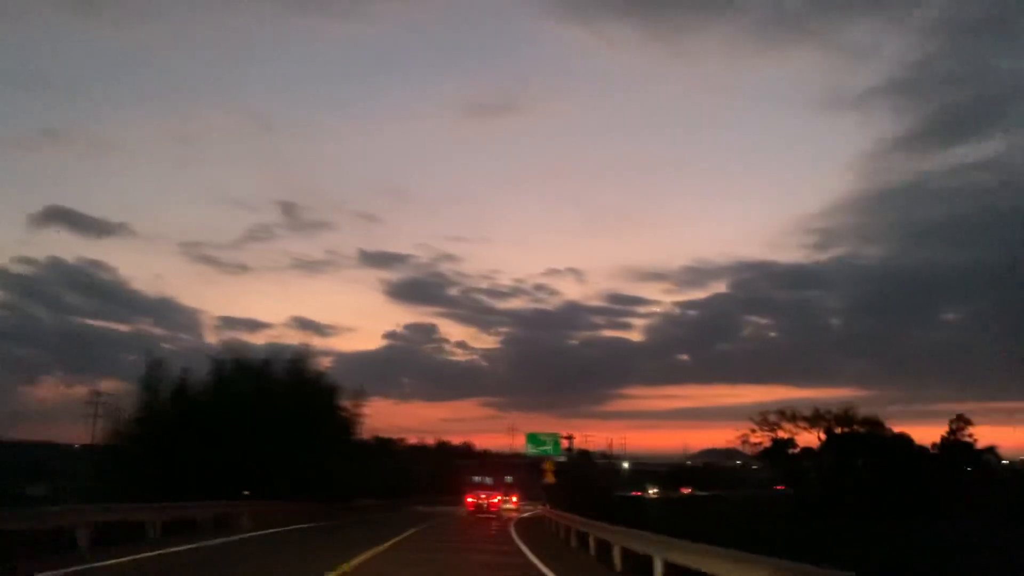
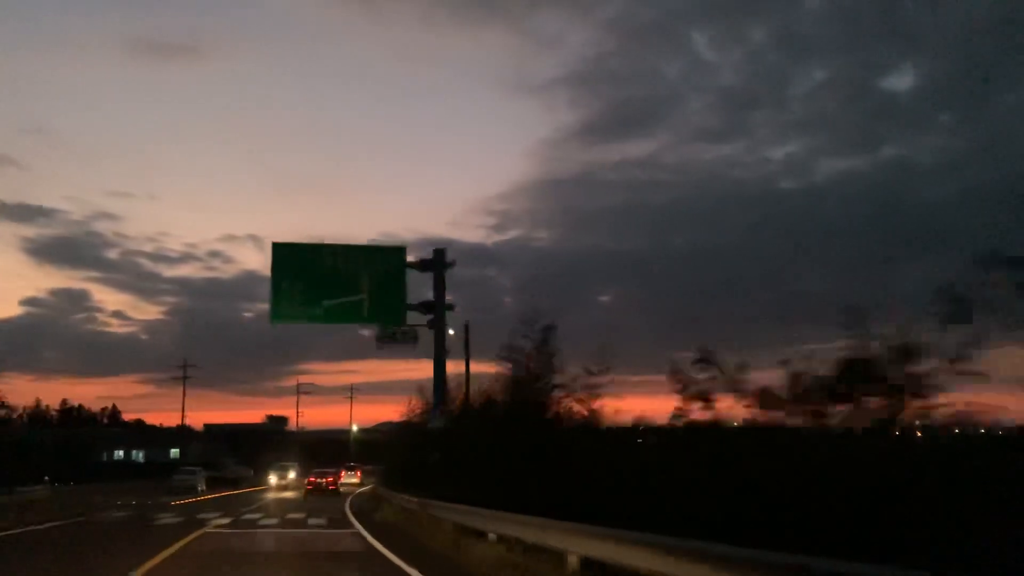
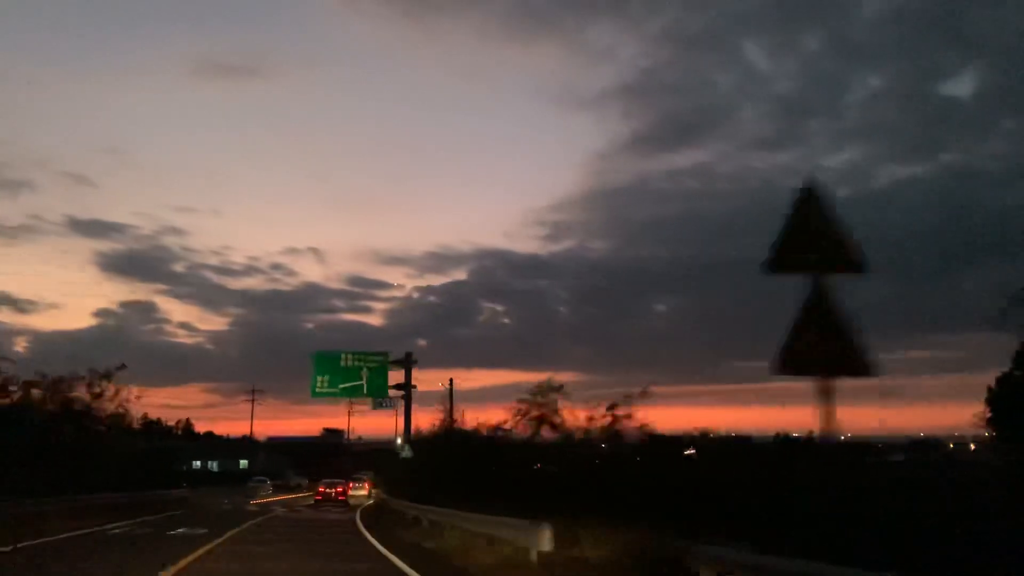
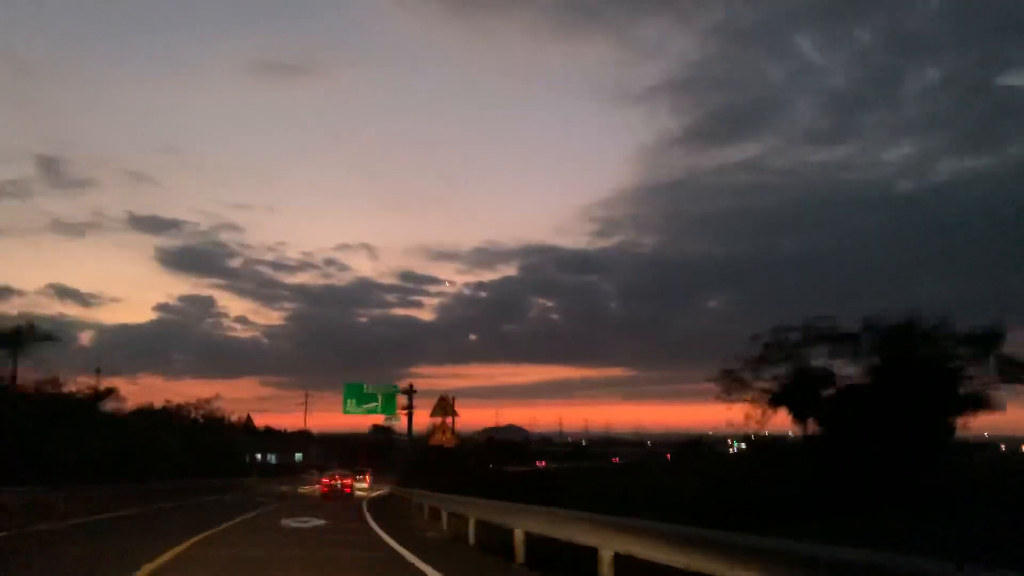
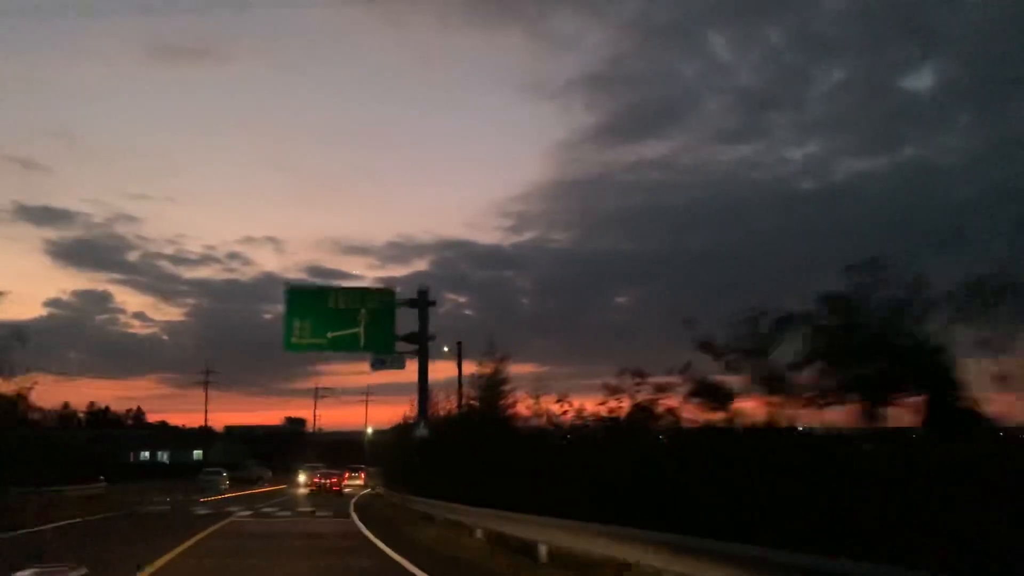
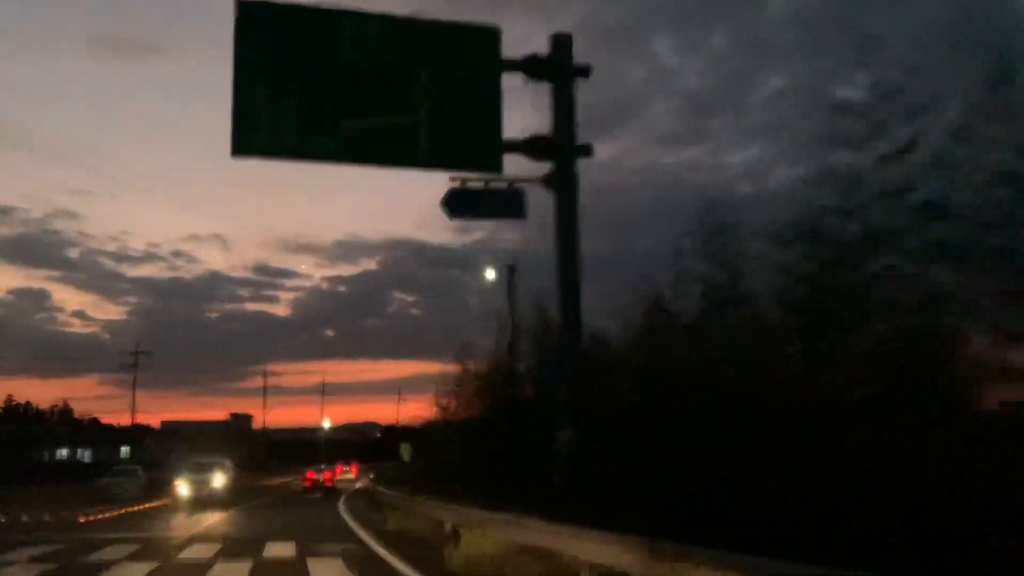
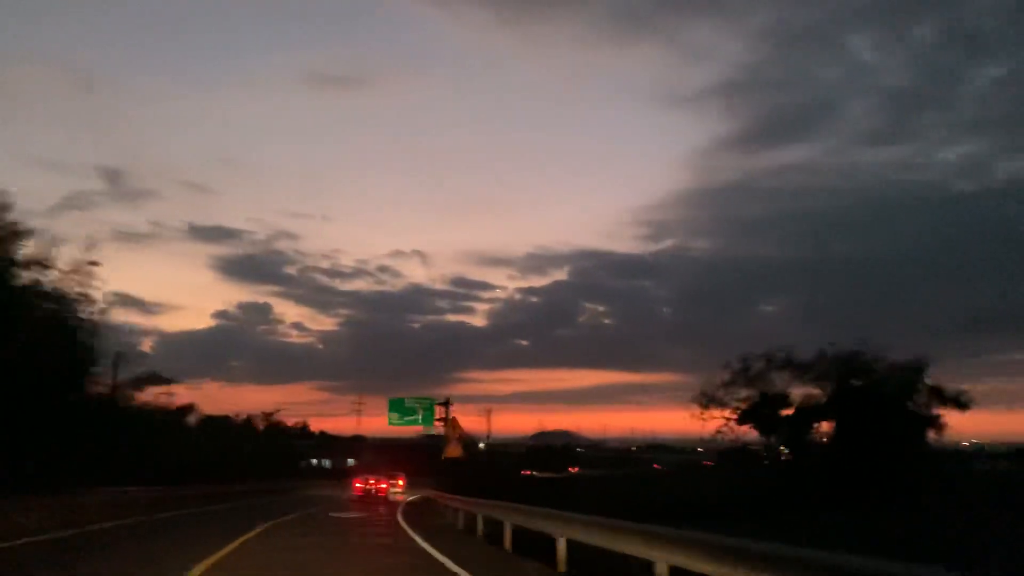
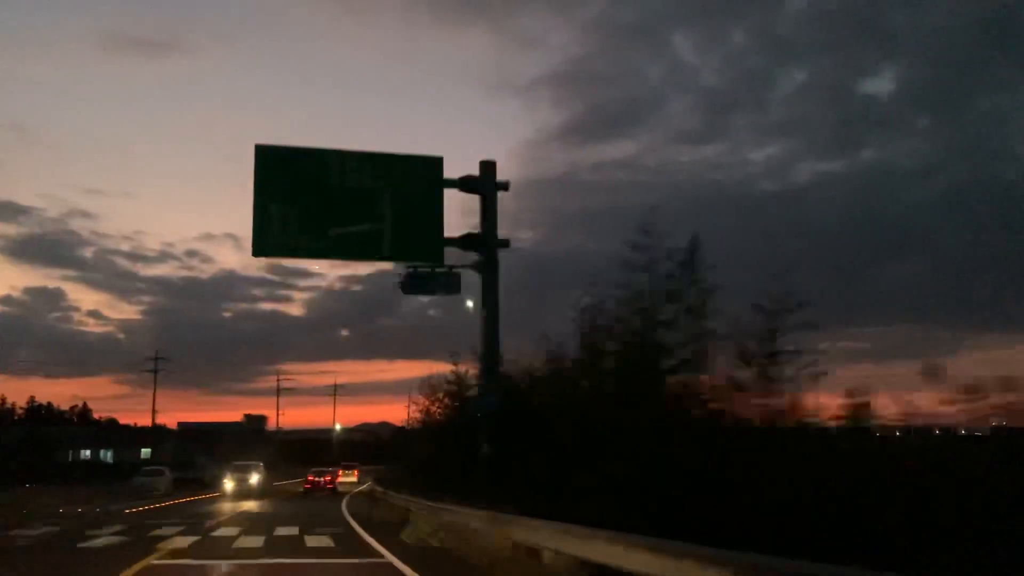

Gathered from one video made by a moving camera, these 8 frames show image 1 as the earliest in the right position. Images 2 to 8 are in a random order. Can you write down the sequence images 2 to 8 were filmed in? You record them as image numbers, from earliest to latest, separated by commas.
7, 4, 3, 5, 2, 8, 6
